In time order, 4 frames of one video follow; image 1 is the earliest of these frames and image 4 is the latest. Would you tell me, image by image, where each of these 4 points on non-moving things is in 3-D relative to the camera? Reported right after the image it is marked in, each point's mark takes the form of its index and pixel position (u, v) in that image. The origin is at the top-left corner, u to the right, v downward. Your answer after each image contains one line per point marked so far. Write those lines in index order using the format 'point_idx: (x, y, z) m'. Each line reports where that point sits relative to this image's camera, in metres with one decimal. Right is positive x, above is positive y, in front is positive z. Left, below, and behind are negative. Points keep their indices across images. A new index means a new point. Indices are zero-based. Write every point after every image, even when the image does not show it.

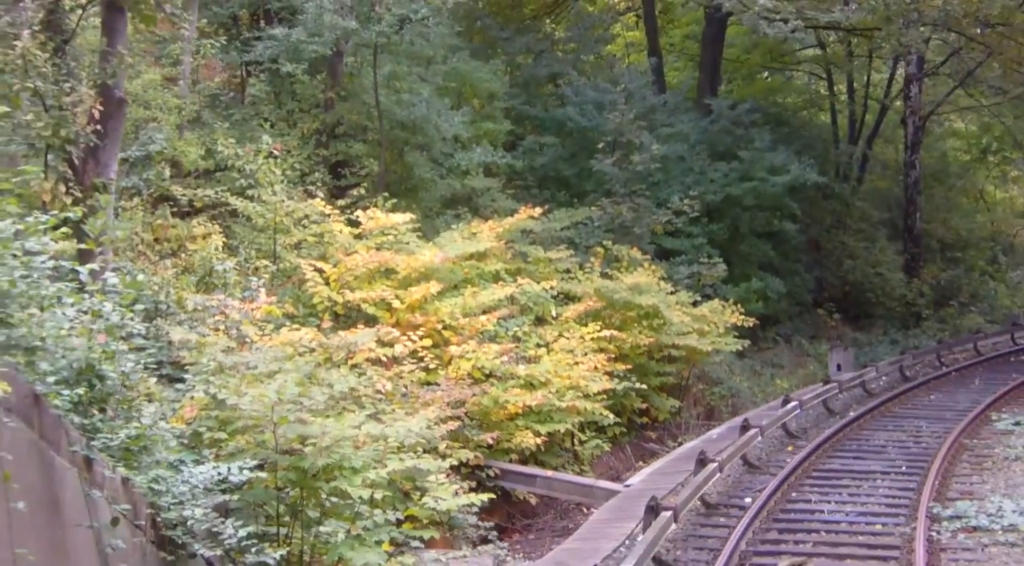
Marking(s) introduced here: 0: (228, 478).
0: (-1.7, -1.1, +8.3) m
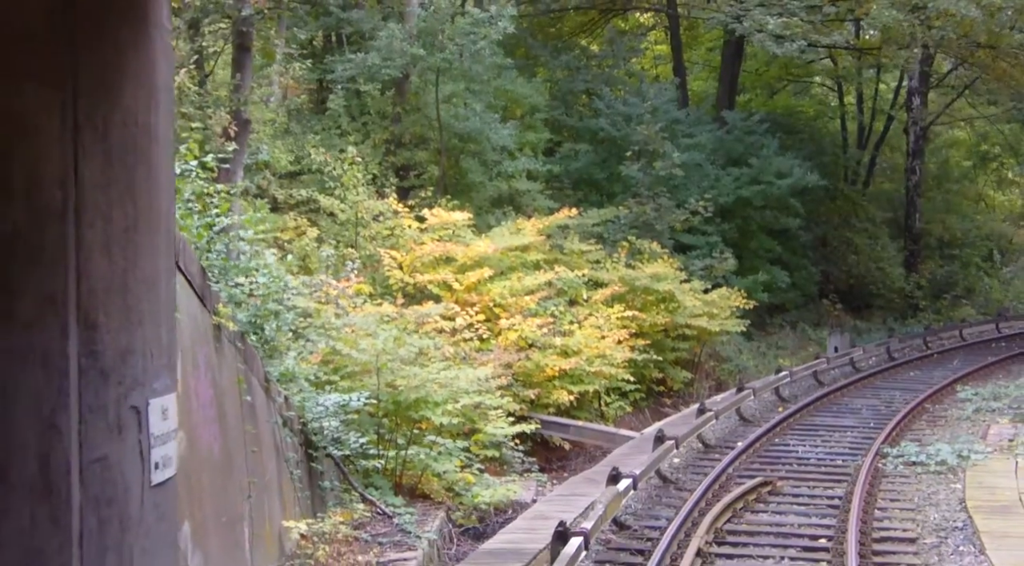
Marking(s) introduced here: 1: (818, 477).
0: (-1.3, -1.0, +11.5) m
1: (+2.8, -1.8, +13.2) m
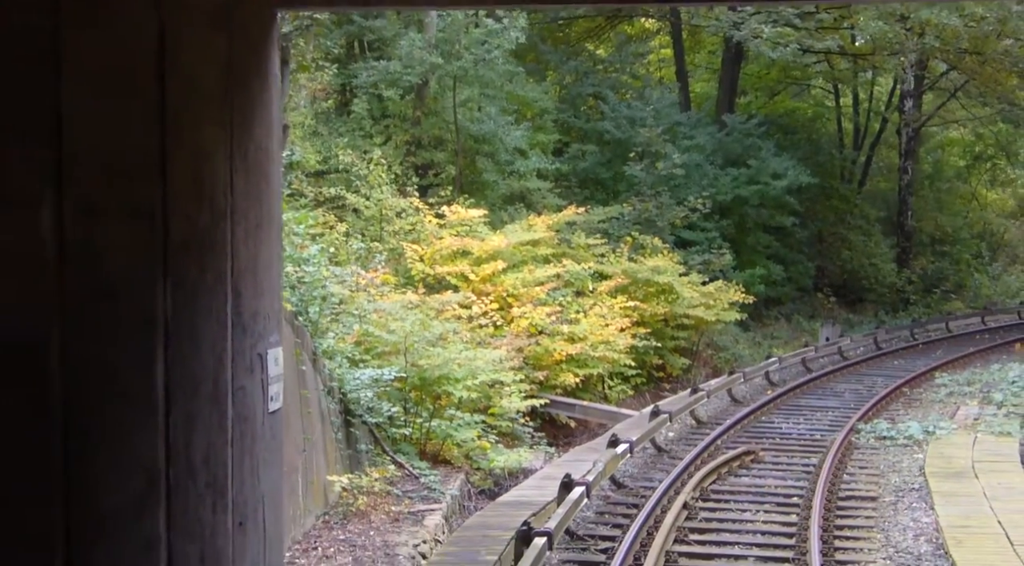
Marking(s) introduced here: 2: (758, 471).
0: (-1.2, -0.9, +13.1) m
1: (+3.0, -1.7, +14.8) m
2: (+2.3, -1.8, +13.6) m
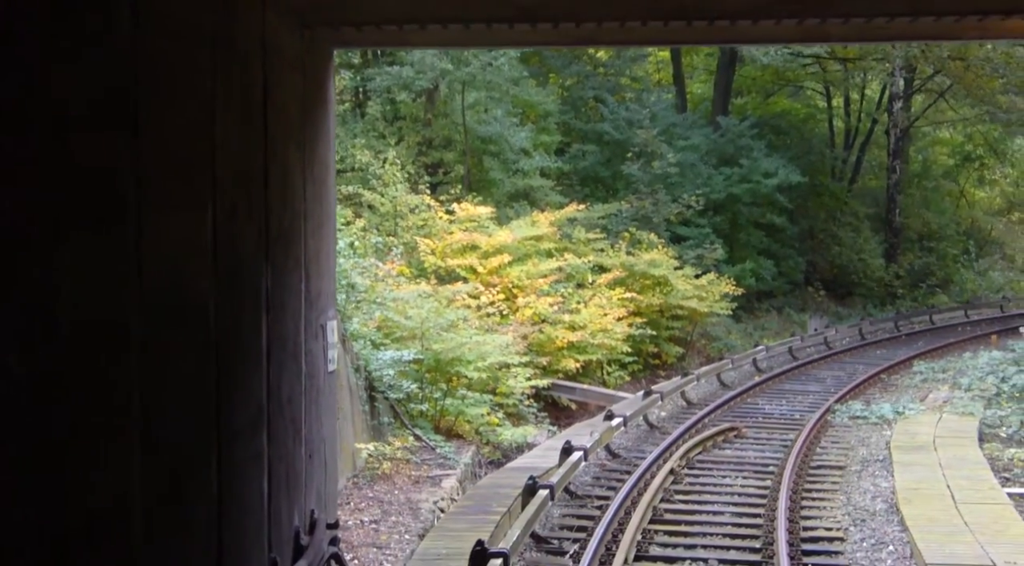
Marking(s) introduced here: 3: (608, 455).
0: (-1.1, -0.8, +14.5) m
1: (+3.0, -1.6, +16.2) m
2: (+2.4, -1.7, +15.0) m
3: (+1.0, -1.7, +14.1) m
